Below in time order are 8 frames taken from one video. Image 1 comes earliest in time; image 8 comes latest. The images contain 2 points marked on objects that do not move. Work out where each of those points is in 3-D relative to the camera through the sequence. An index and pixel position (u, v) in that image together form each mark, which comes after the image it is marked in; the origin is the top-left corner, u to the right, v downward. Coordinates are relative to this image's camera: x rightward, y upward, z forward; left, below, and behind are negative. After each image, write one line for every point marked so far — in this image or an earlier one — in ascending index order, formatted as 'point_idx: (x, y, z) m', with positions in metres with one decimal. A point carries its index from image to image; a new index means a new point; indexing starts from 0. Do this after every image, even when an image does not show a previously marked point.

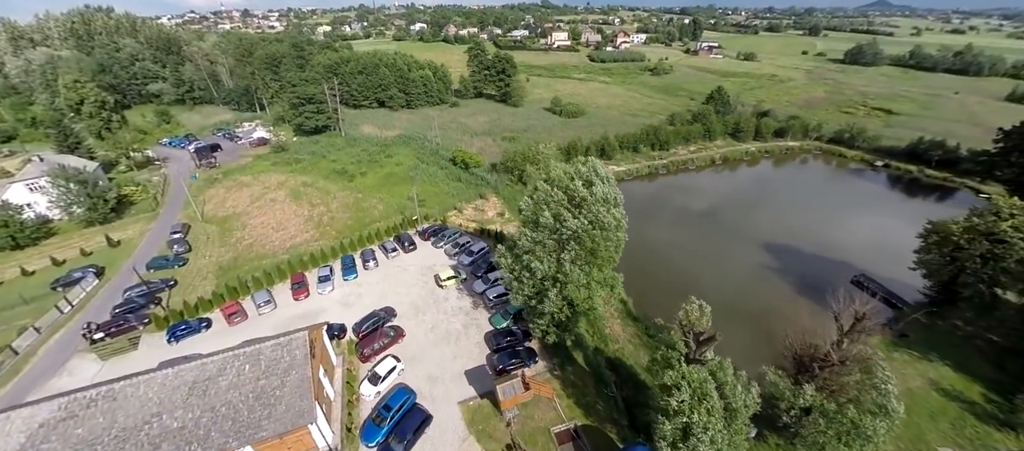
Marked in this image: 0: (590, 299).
0: (+3.8, -3.4, +18.3) m
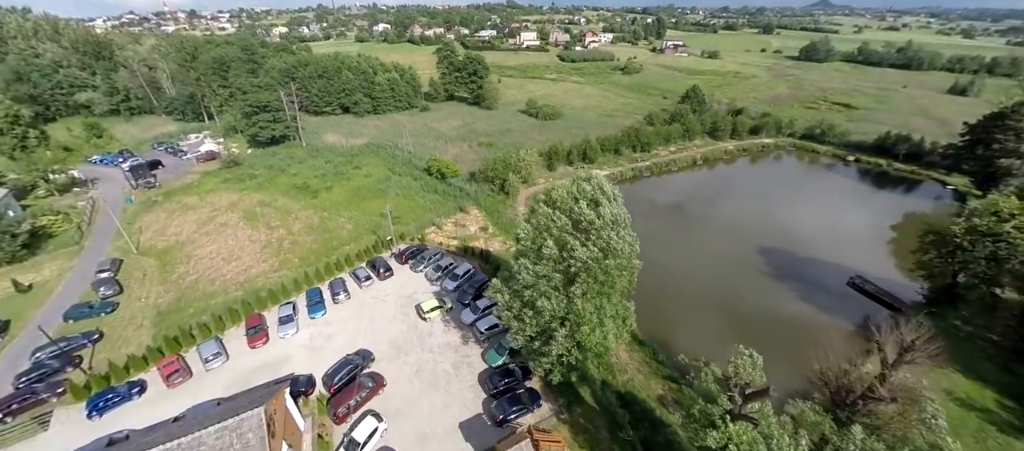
0: (+3.8, -4.5, +15.9) m
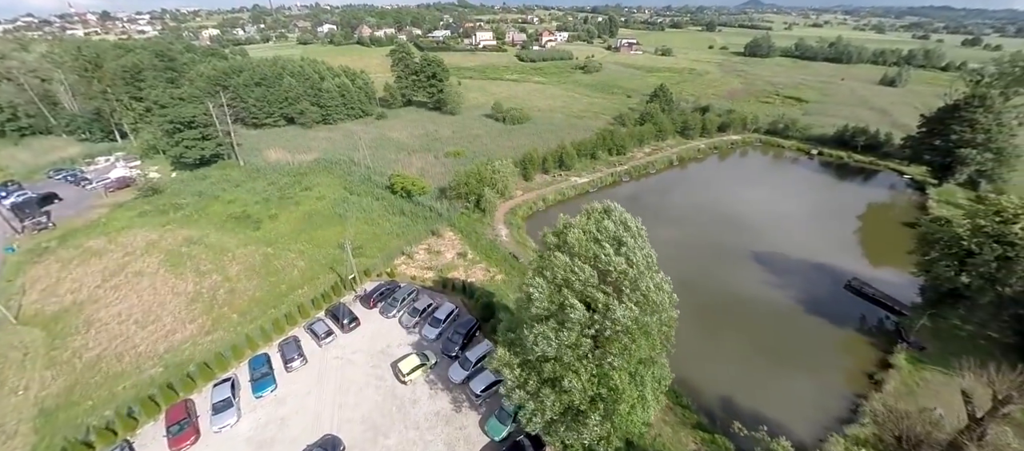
0: (+4.3, -5.9, +12.7) m
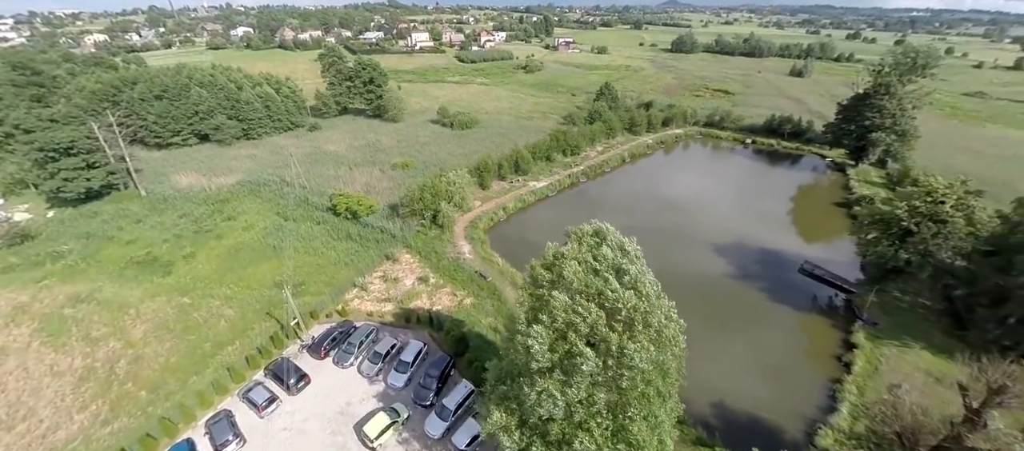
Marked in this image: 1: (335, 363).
0: (+4.4, -6.6, +11.0) m
1: (-8.6, -6.7, +19.0) m
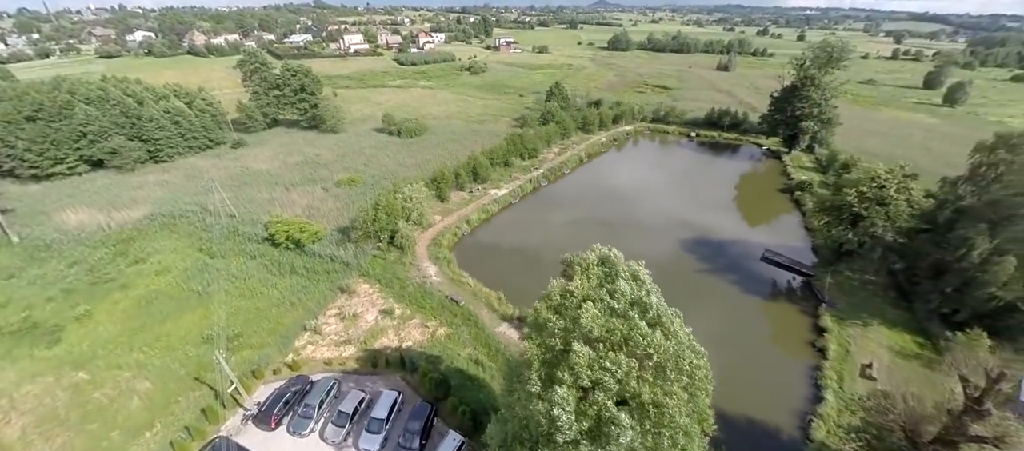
0: (+5.0, -7.1, +9.4) m
1: (-8.9, -8.3, +15.6) m
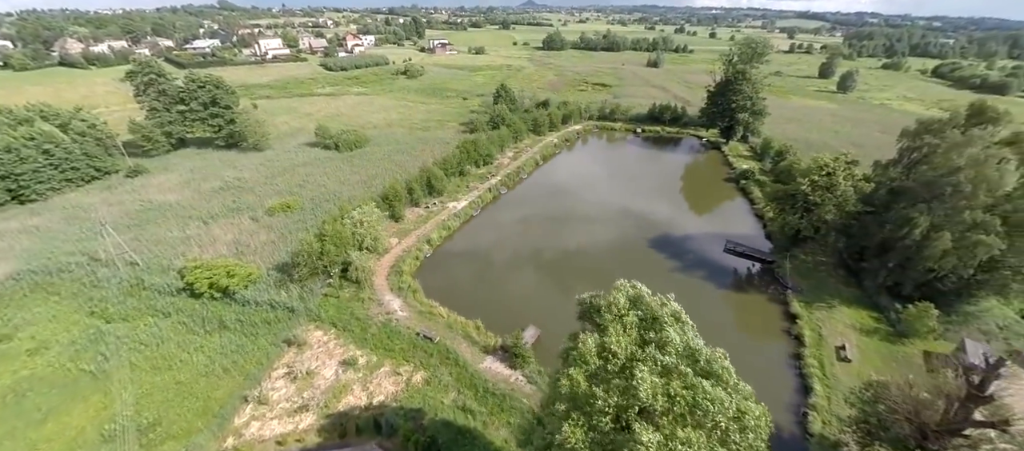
0: (+6.2, -7.7, +7.8) m
1: (-8.3, -10.1, +12.0) m
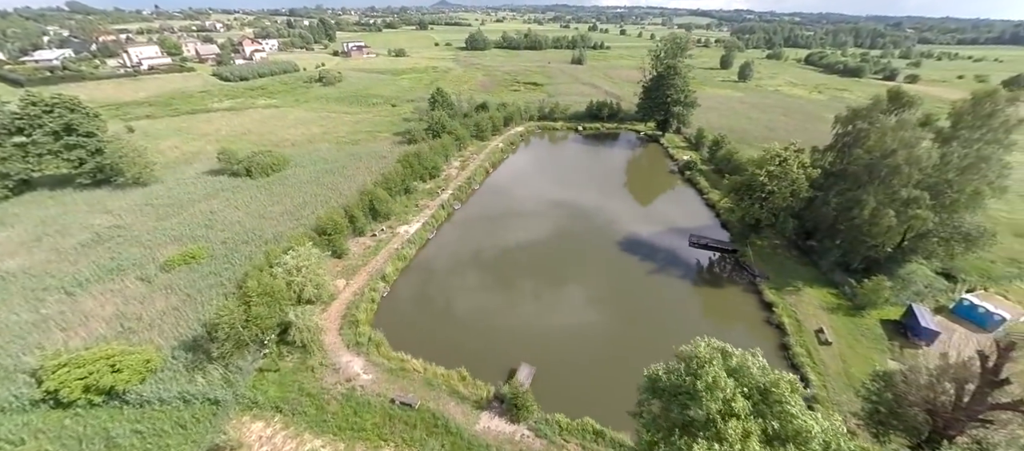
0: (+8.4, -8.2, +5.8) m
1: (-6.3, -12.2, +7.5) m
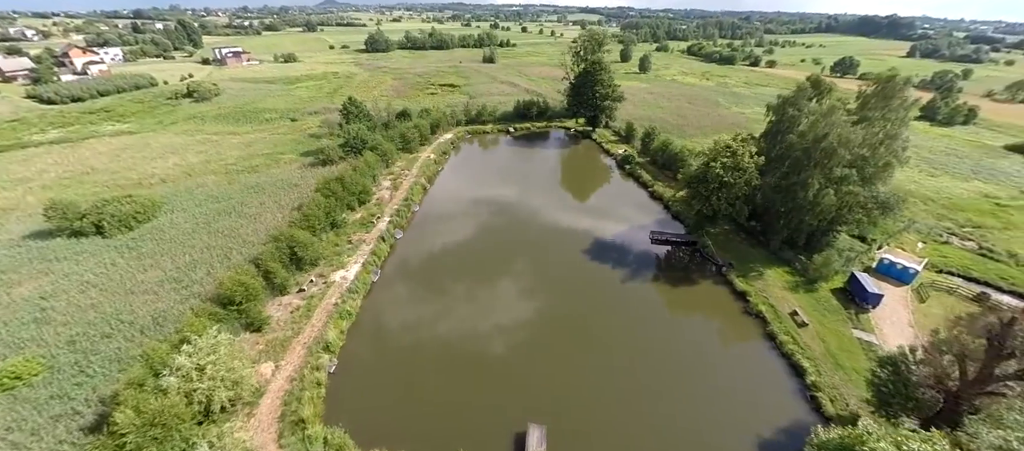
0: (+11.5, -8.4, +3.9) m
1: (-2.5, -14.3, +2.6) m
